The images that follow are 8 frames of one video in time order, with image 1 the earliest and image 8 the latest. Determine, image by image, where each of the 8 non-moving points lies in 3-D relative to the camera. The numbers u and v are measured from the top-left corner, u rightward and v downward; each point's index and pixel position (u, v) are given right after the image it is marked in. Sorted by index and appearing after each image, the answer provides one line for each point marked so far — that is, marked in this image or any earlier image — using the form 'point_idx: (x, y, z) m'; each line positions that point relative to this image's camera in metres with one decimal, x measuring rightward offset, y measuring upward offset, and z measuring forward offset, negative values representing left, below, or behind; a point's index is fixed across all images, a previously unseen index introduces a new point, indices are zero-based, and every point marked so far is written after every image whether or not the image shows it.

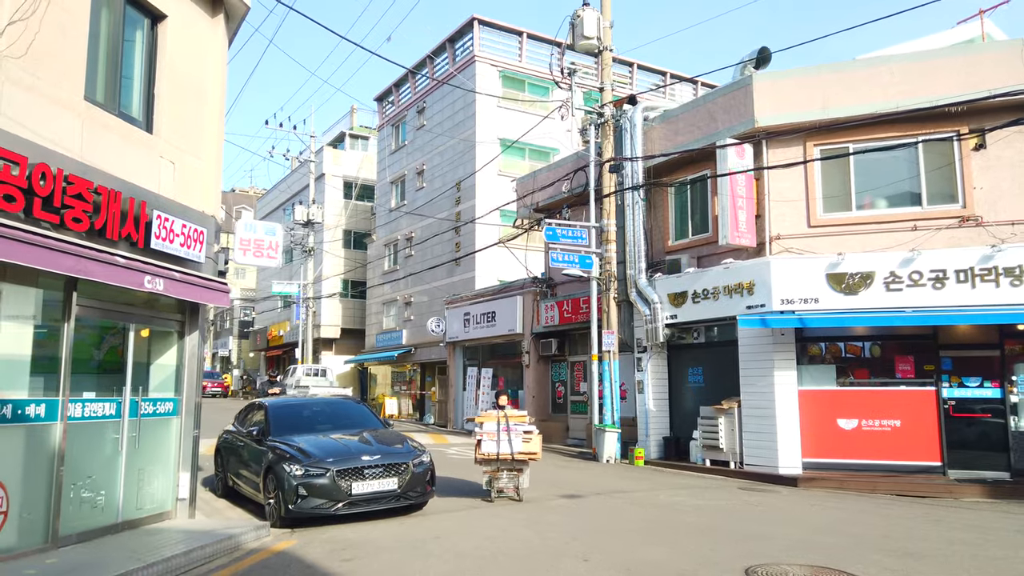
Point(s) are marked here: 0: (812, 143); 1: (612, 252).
0: (+5.6, +2.7, +14.2) m
1: (+2.2, +0.8, +16.5) m
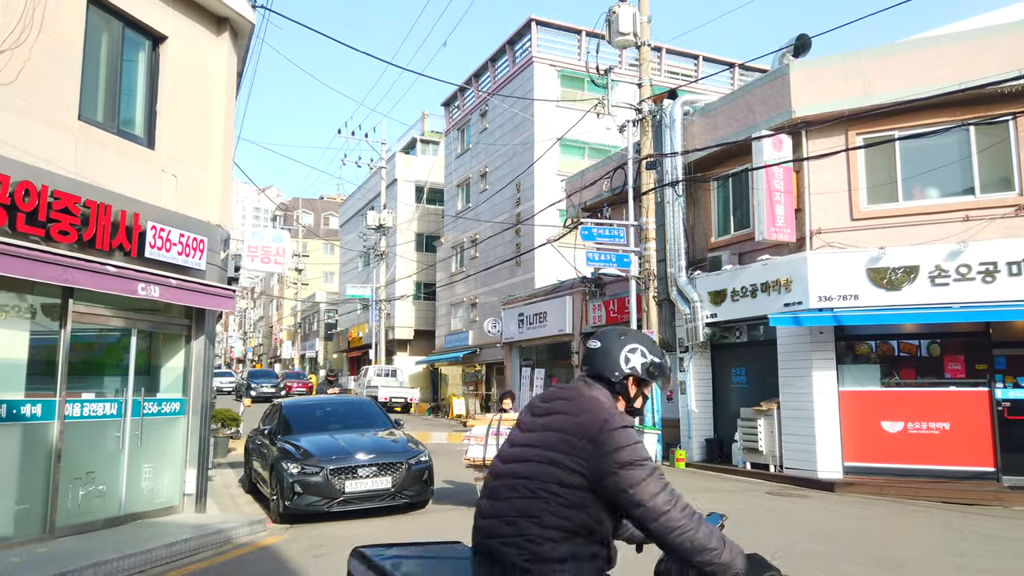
0: (+6.1, +2.8, +13.6) m
1: (+3.0, +0.8, +16.2) m
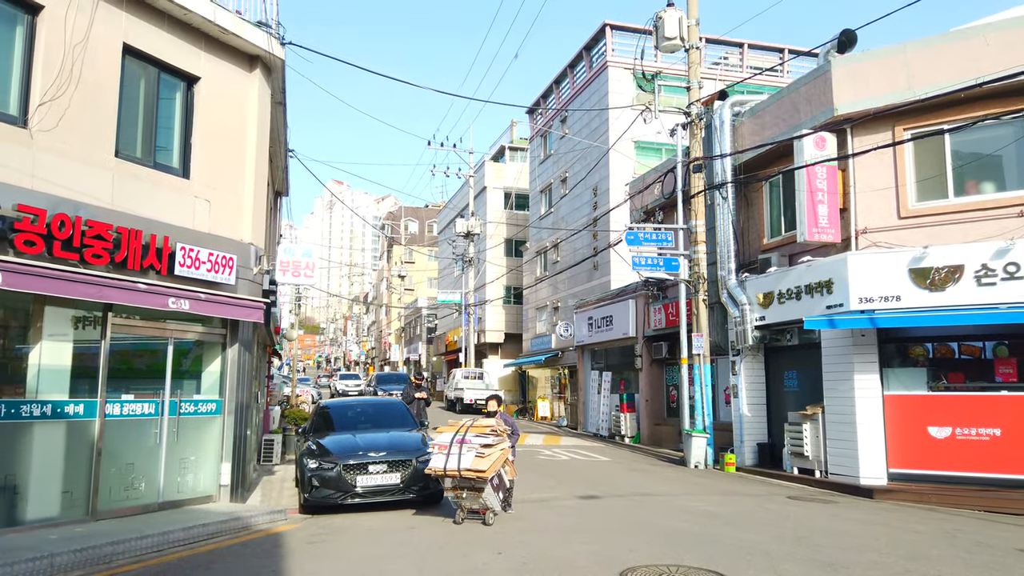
0: (+6.6, +2.7, +13.1) m
1: (+4.0, +0.7, +16.2) m
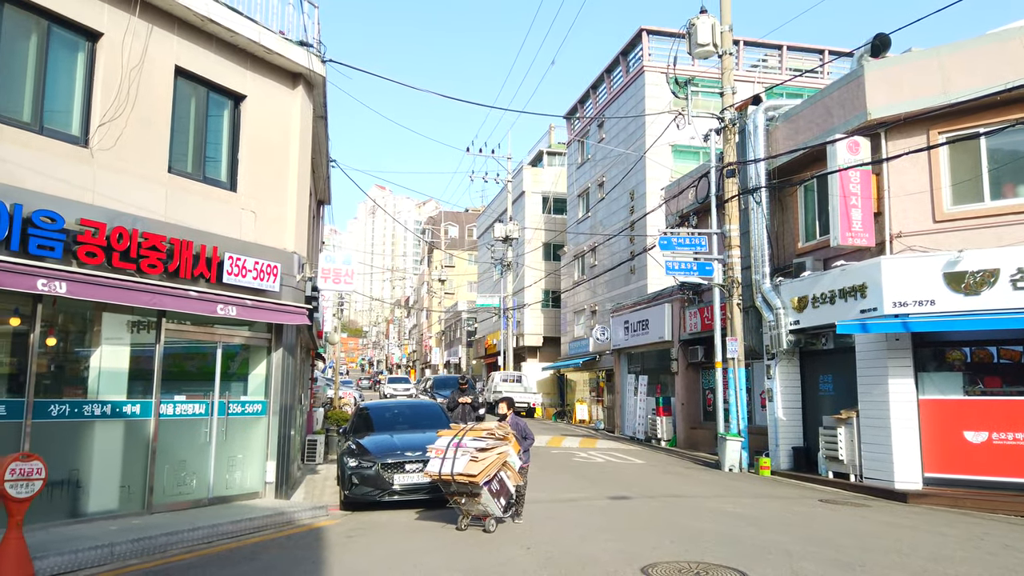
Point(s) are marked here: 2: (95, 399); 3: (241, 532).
0: (+7.2, +2.7, +13.1) m
1: (+4.7, +0.6, +16.3) m
2: (-4.5, -1.2, +8.3) m
3: (-2.9, -2.6, +8.2) m
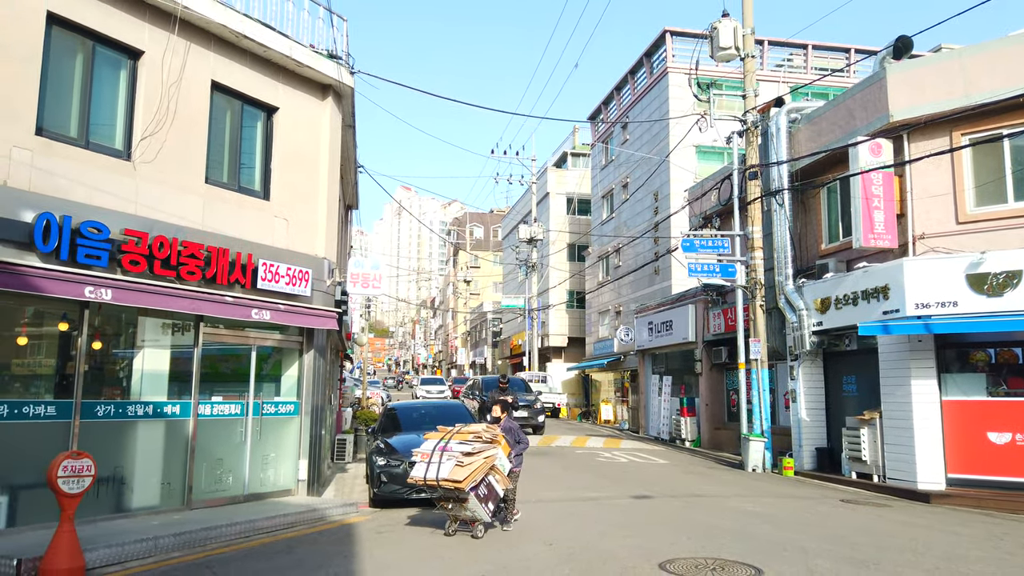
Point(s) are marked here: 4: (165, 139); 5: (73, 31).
0: (+7.6, +2.7, +13.1) m
1: (+5.2, +0.6, +16.4) m
2: (-4.2, -1.3, +8.7) m
3: (-2.6, -2.7, +8.6) m
4: (-4.0, +1.7, +8.9) m
5: (-4.6, +2.7, +8.1) m
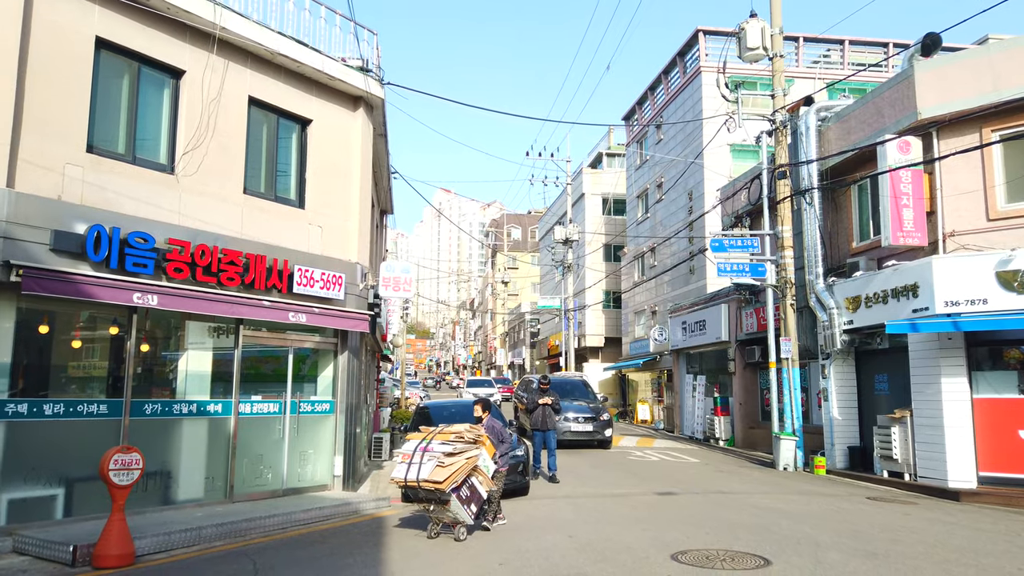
0: (+8.1, +2.7, +13.0) m
1: (+5.9, +0.6, +16.4) m
2: (-3.9, -1.3, +9.2) m
3: (-2.3, -2.7, +9.0) m
4: (-3.7, +1.6, +9.4) m
5: (-4.4, +2.6, +8.7) m
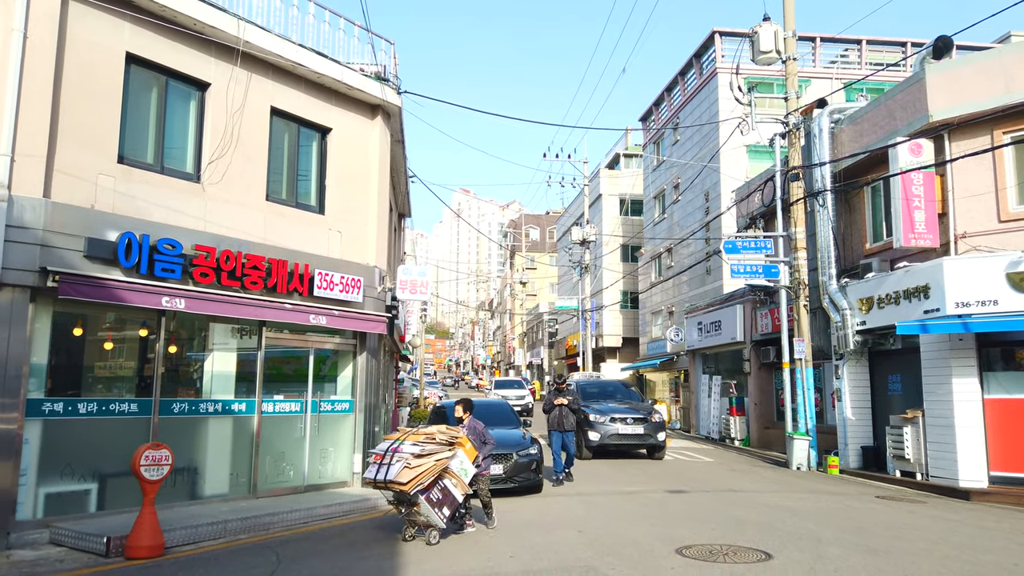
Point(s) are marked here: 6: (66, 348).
0: (+8.3, +2.7, +13.1) m
1: (+6.2, +0.6, +16.5) m
2: (-3.8, -1.4, +9.6) m
3: (-2.2, -2.8, +9.3) m
4: (-3.6, +1.6, +9.7) m
5: (-4.3, +2.6, +9.1) m
6: (-4.7, -0.6, +8.1) m
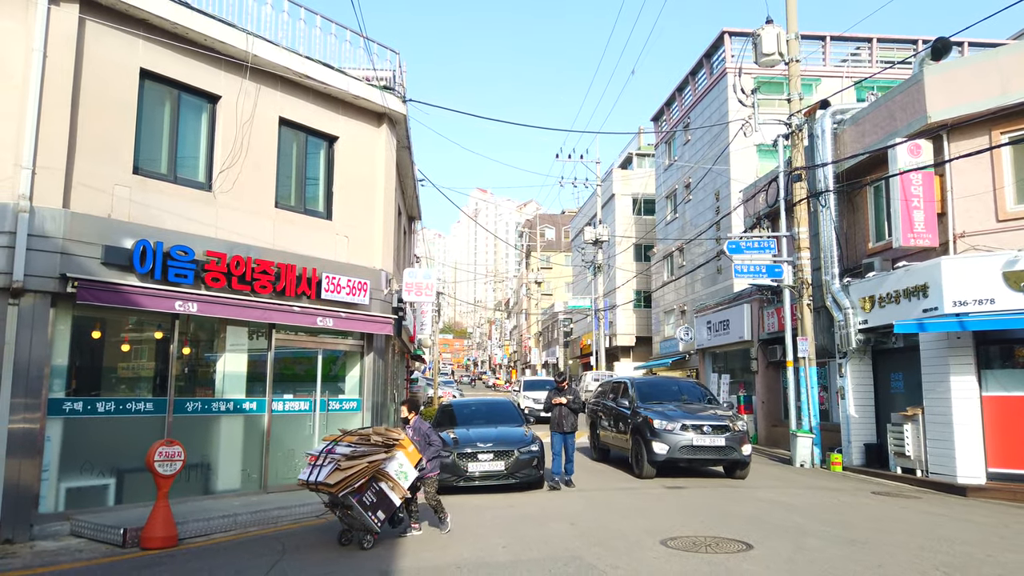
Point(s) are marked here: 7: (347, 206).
0: (+8.3, +2.7, +13.2) m
1: (+6.4, +0.6, +16.7) m
2: (-3.8, -1.4, +10.0) m
3: (-2.2, -2.8, +9.7) m
4: (-3.6, +1.6, +10.2) m
5: (-4.3, +2.5, +9.5) m
6: (-4.7, -0.7, +8.6) m
7: (-2.5, +1.3, +11.7) m
